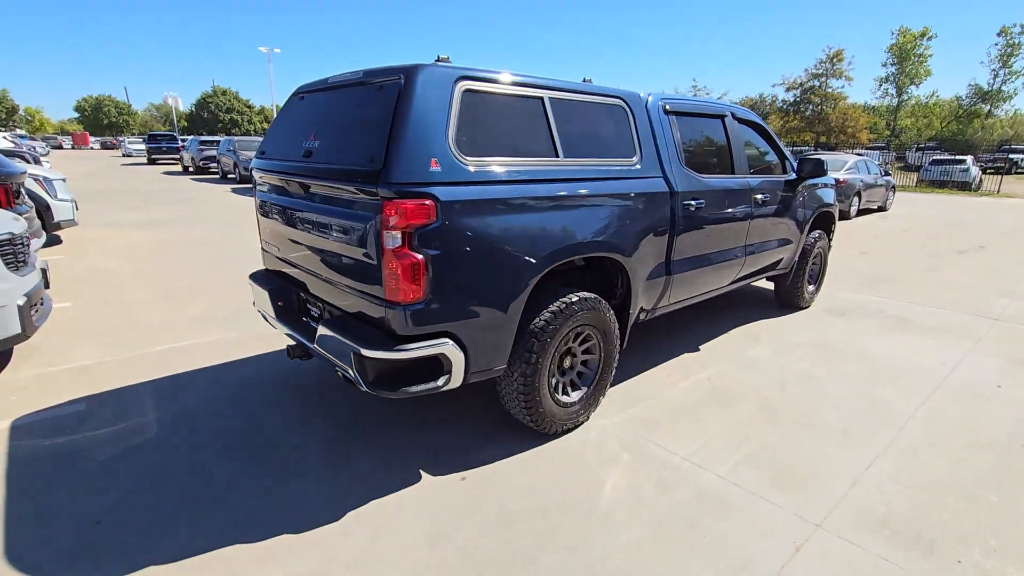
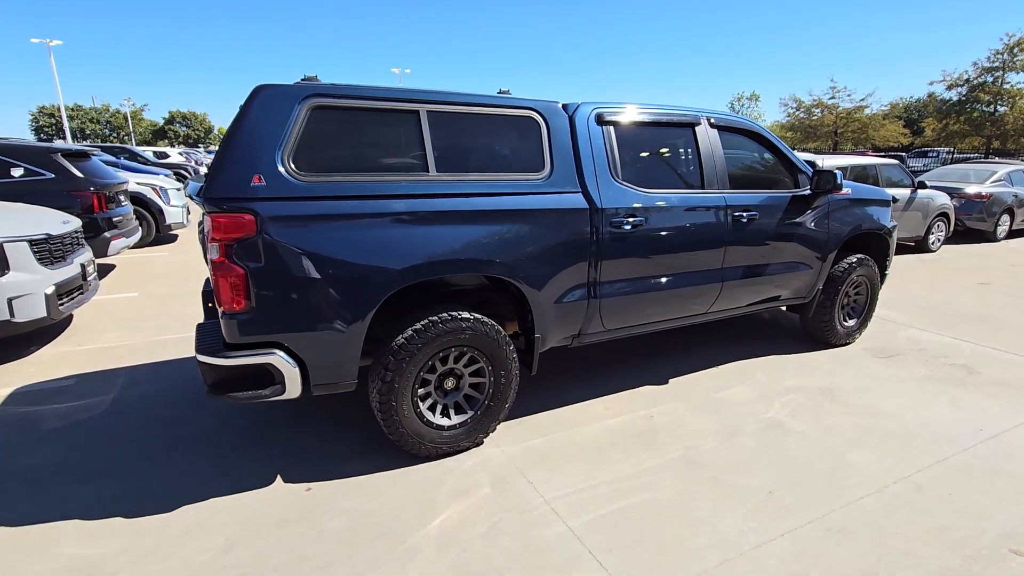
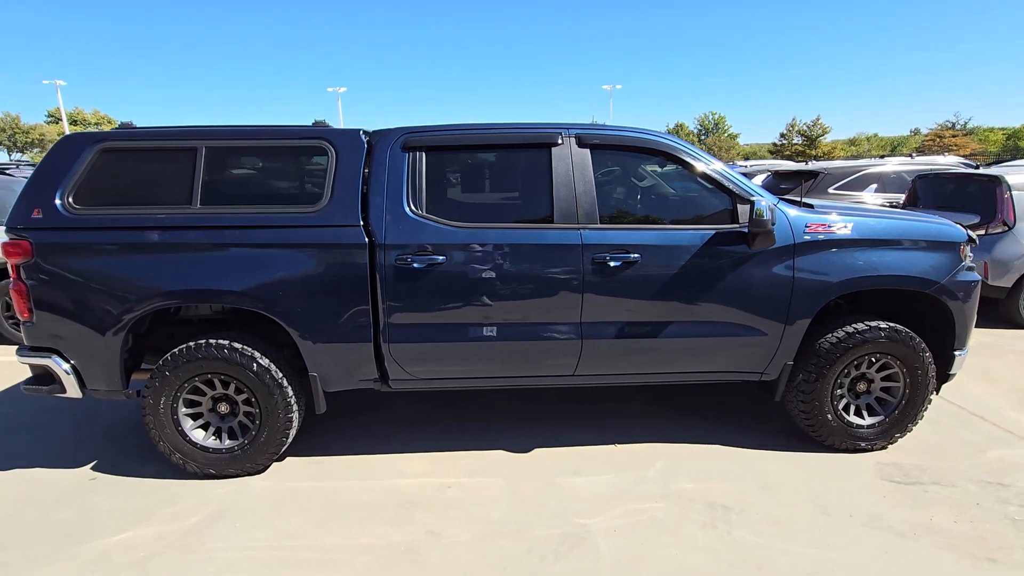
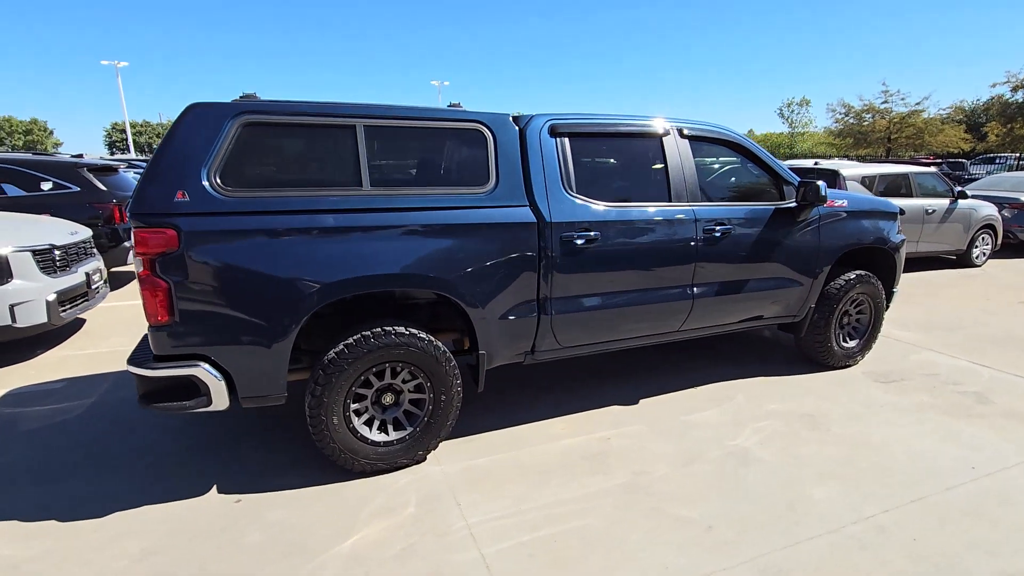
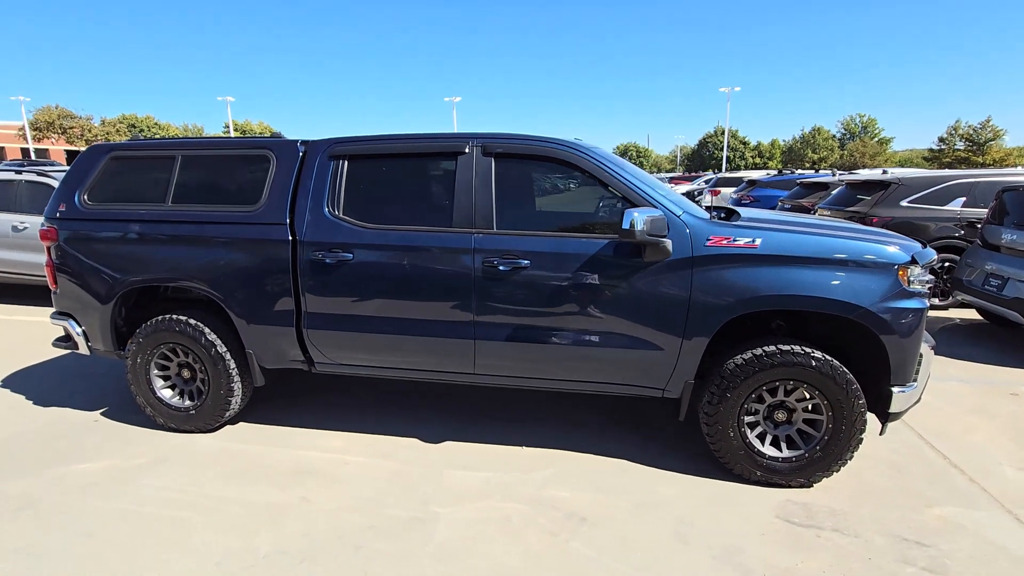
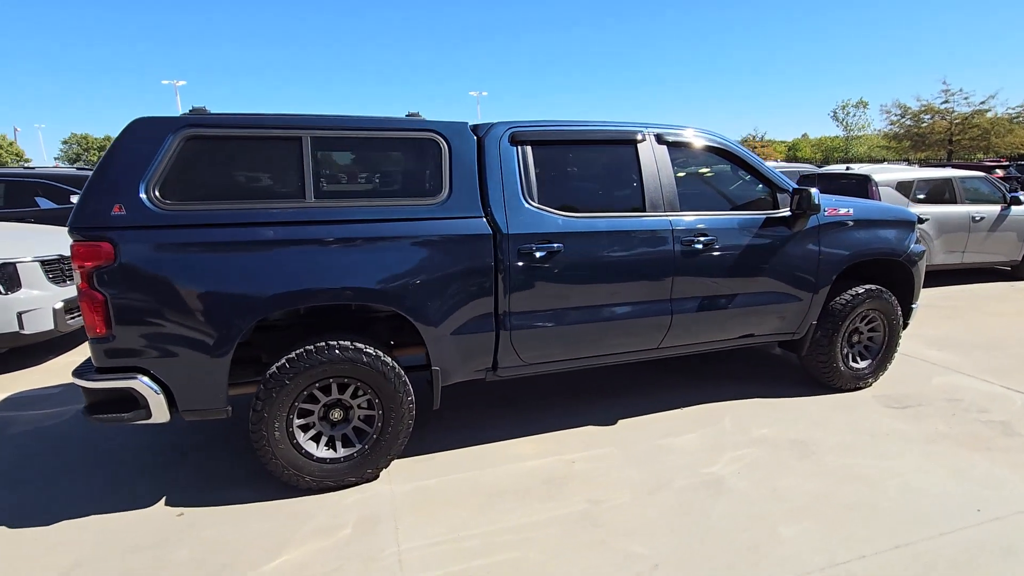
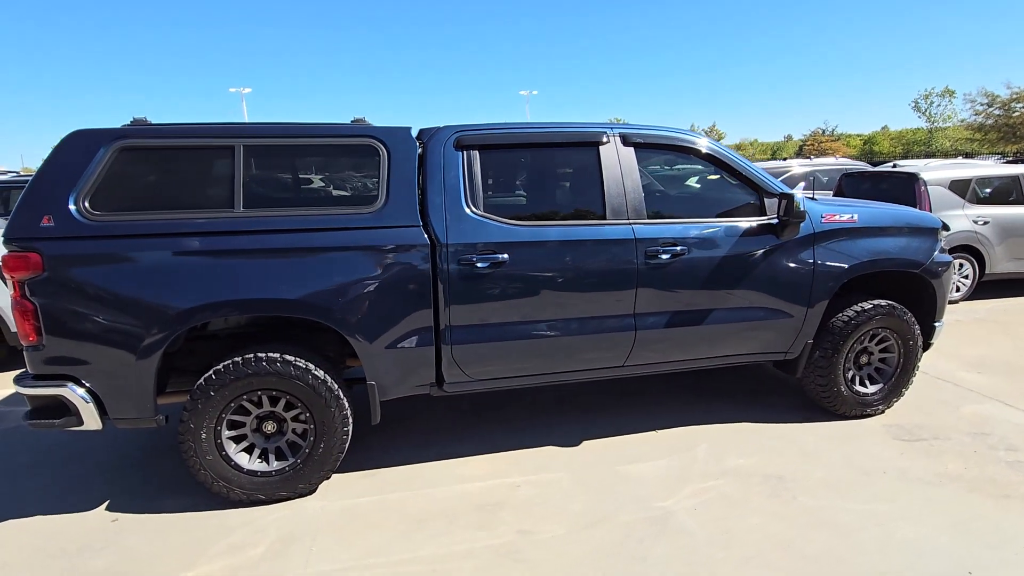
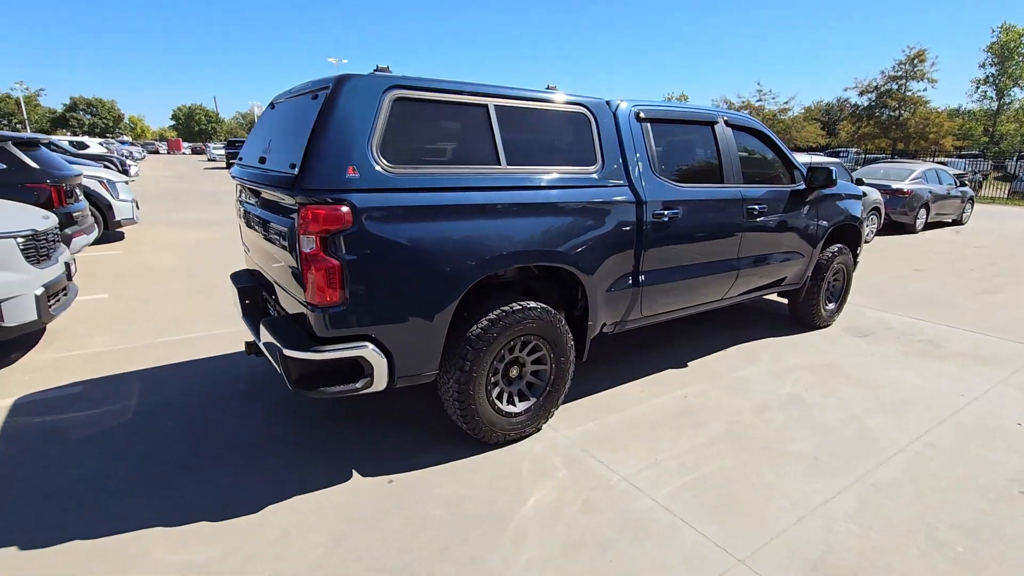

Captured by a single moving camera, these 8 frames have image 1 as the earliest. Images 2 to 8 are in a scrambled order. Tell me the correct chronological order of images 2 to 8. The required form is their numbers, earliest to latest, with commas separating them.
8, 2, 4, 6, 7, 3, 5
